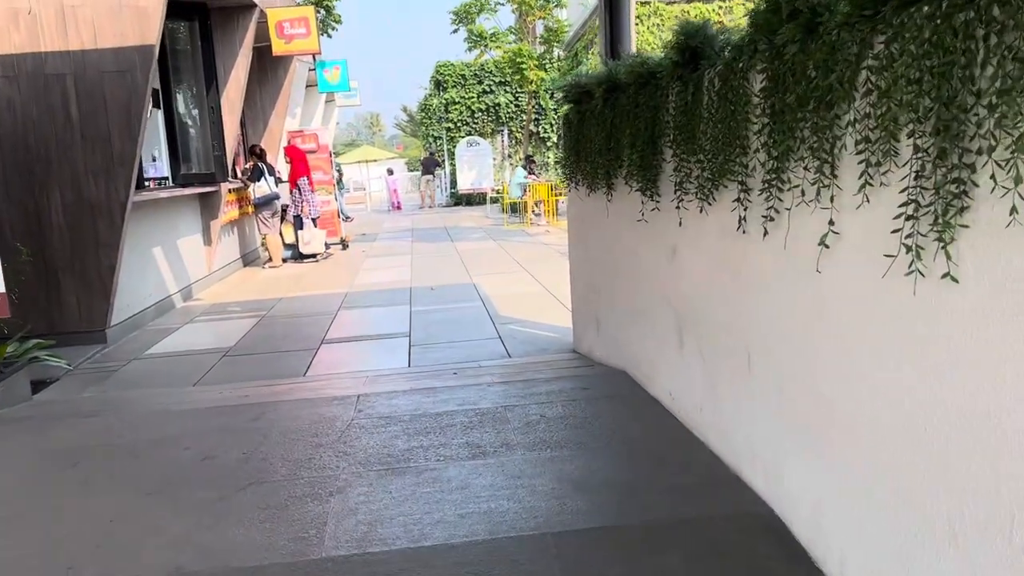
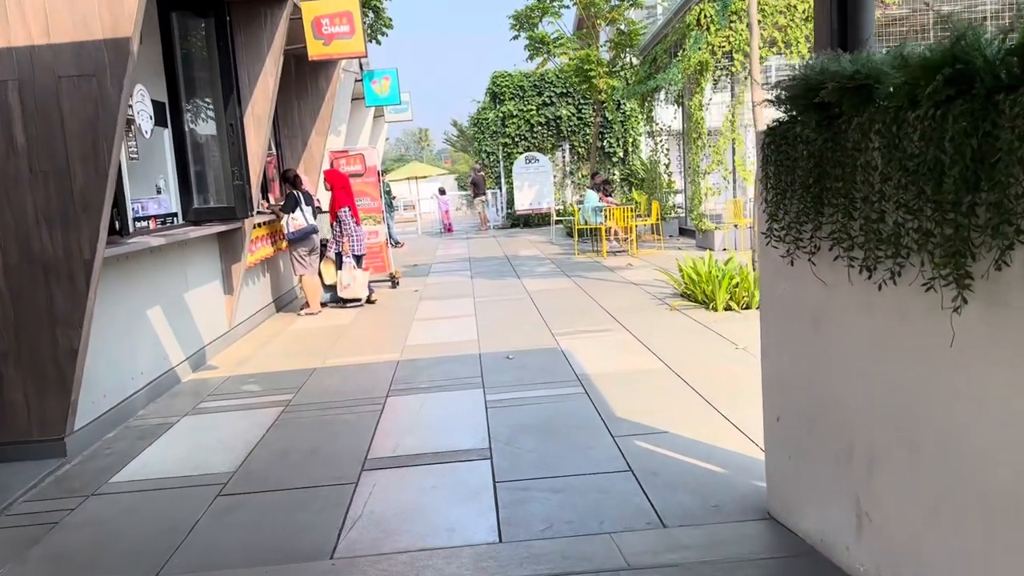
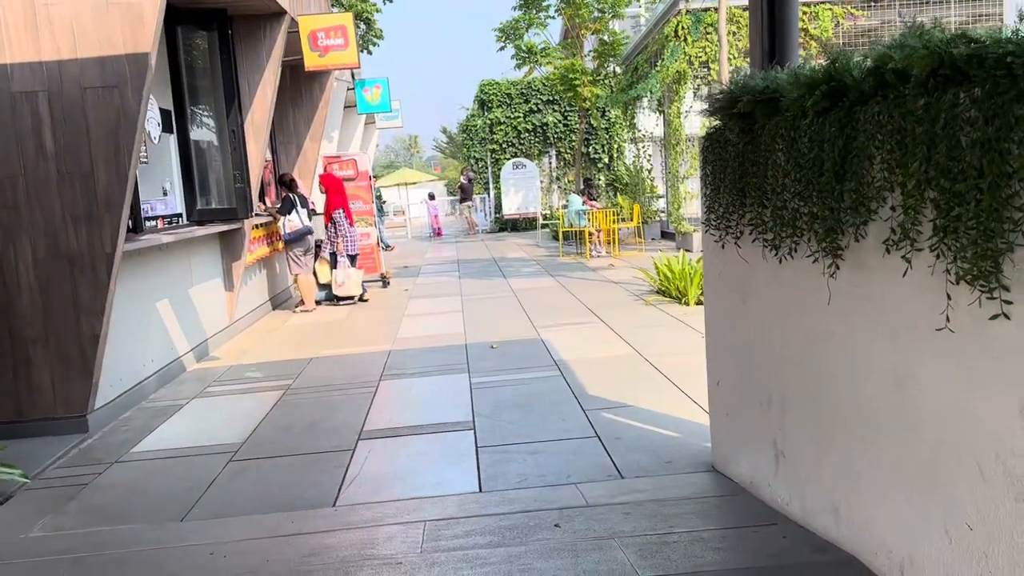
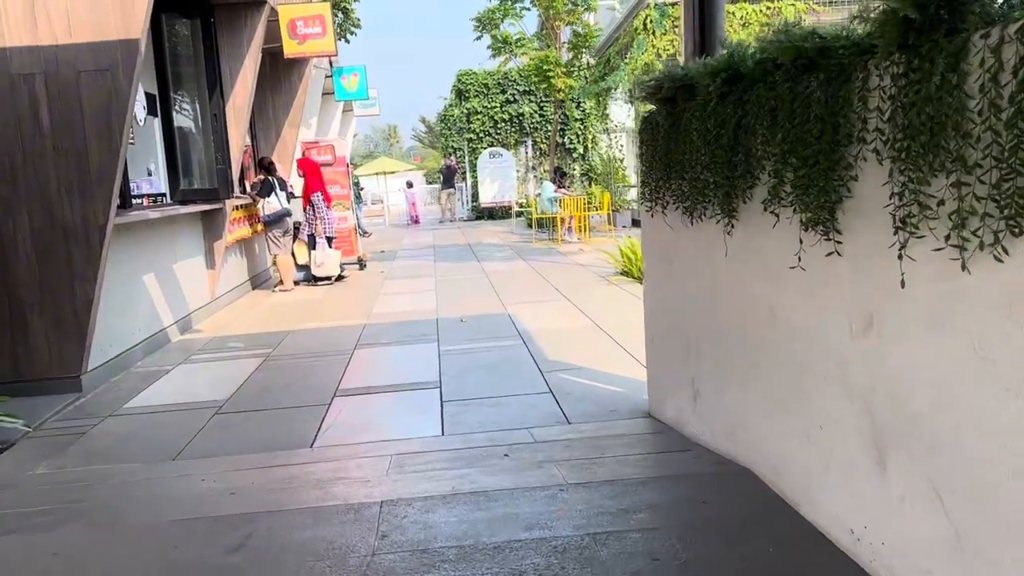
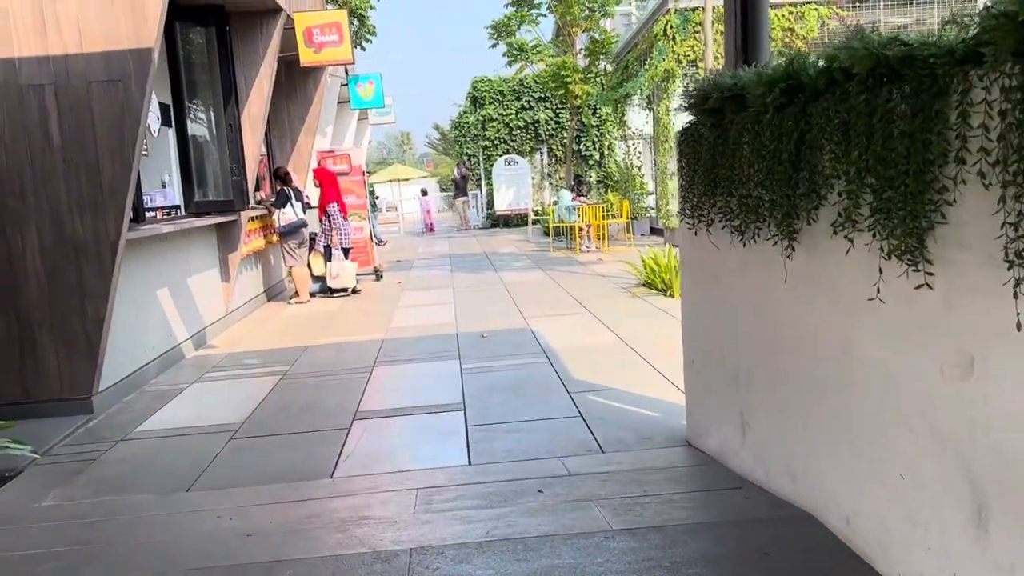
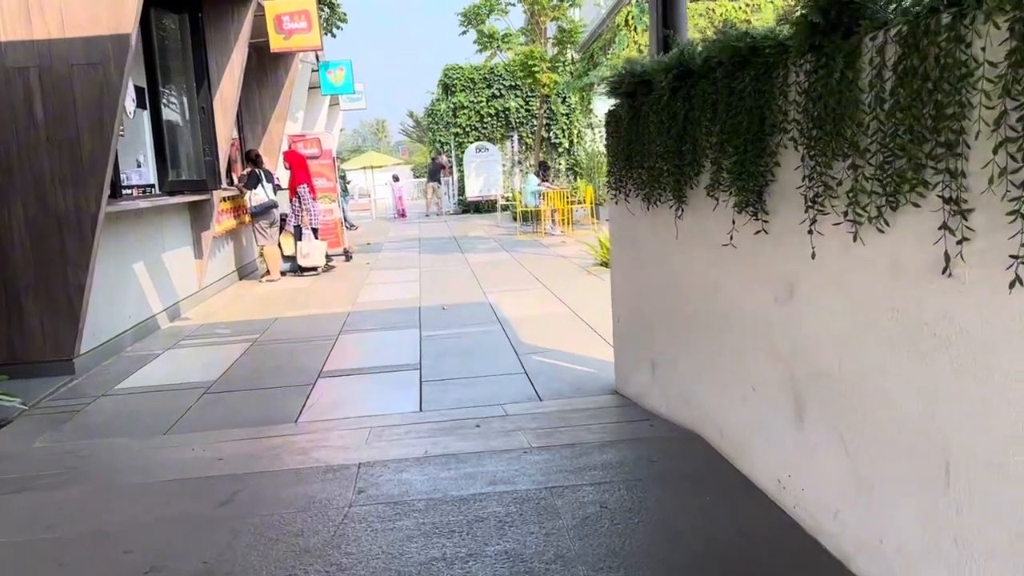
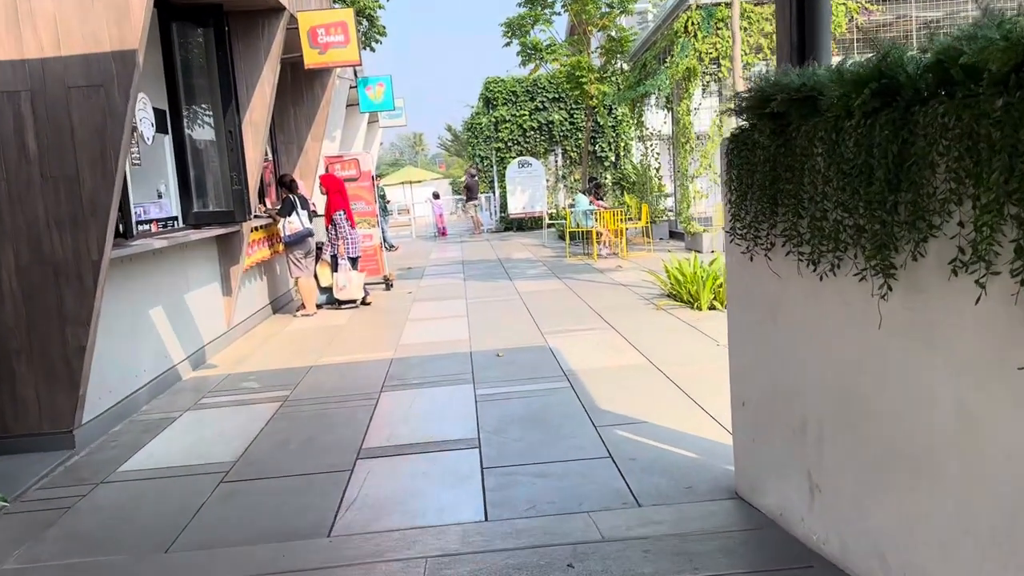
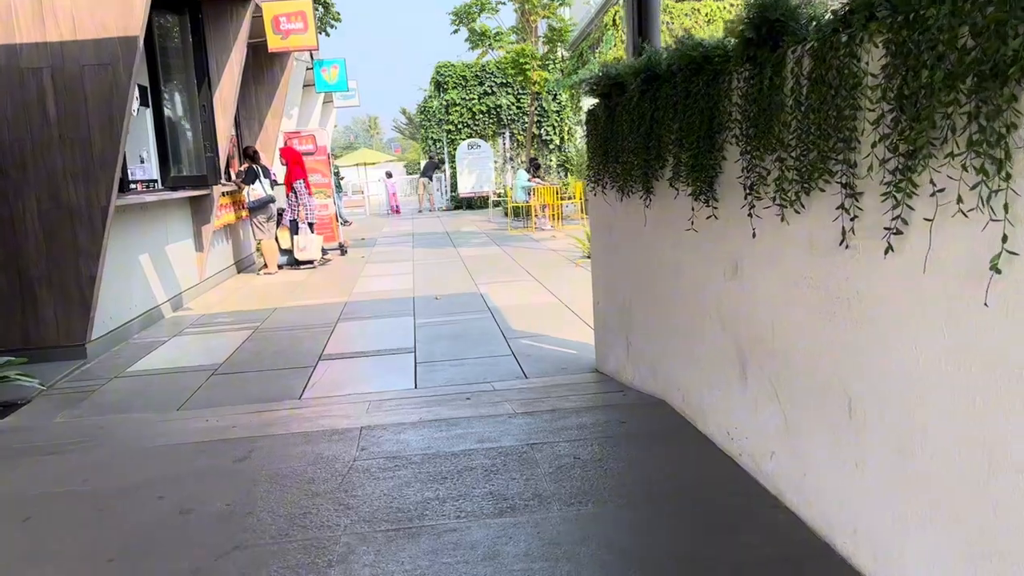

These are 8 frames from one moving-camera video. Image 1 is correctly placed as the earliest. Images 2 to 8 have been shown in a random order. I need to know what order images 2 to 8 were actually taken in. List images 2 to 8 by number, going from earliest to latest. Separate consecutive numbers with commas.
8, 6, 4, 5, 3, 7, 2
